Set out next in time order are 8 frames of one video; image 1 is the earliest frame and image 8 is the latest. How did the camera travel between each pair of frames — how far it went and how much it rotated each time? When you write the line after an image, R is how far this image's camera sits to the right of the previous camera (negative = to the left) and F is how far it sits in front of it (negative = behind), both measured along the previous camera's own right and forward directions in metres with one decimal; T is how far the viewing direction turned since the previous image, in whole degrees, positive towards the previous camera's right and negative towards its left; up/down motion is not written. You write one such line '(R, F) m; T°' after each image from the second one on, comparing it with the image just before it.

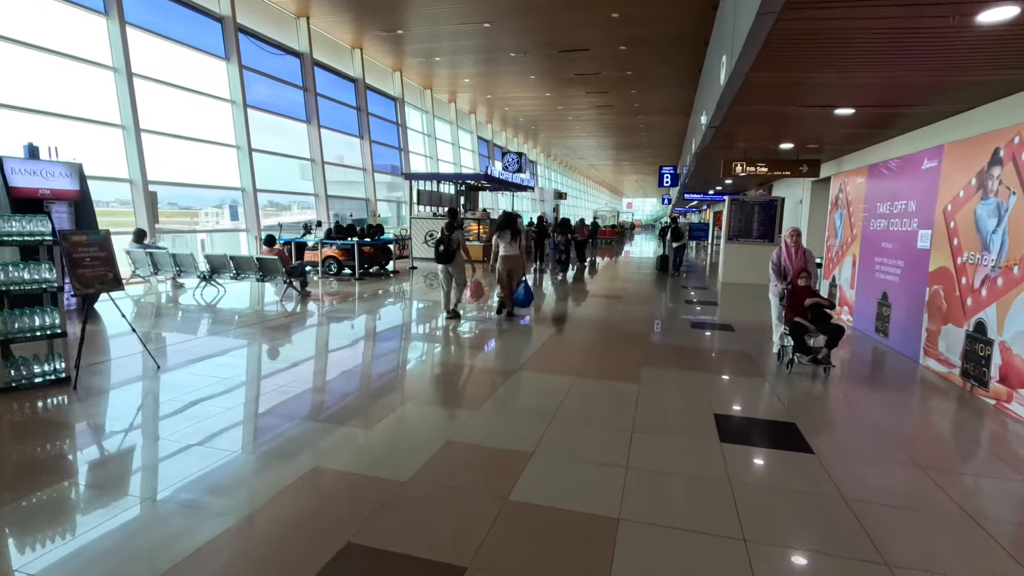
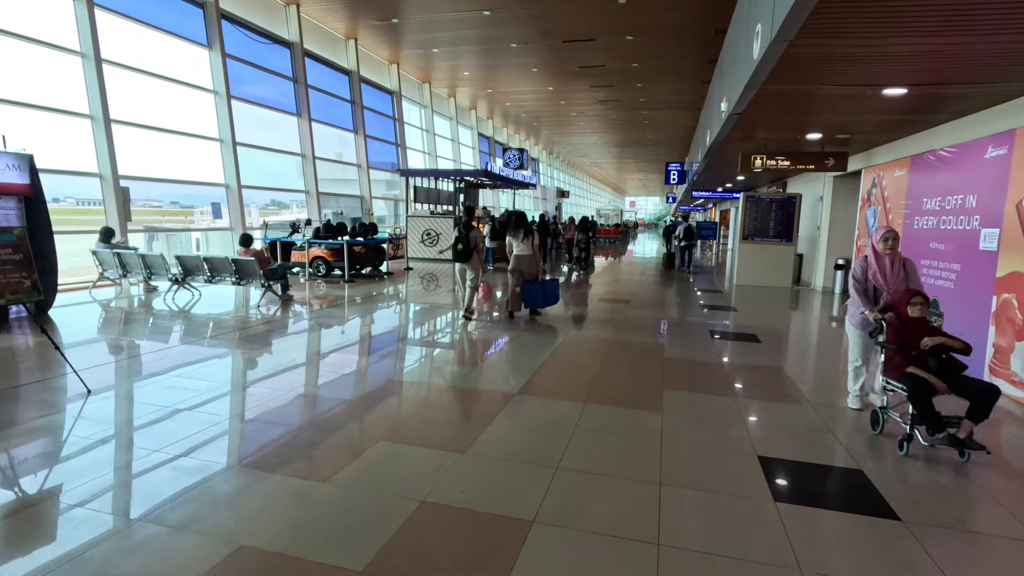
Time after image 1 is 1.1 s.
(0.0, +0.7) m; 0°
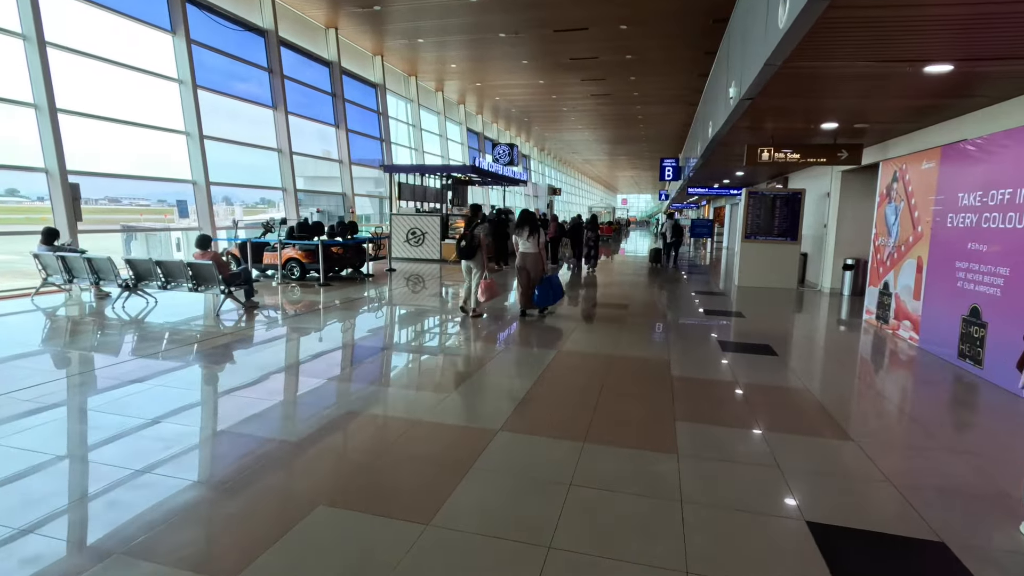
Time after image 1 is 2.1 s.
(+0.1, +0.6) m; +1°
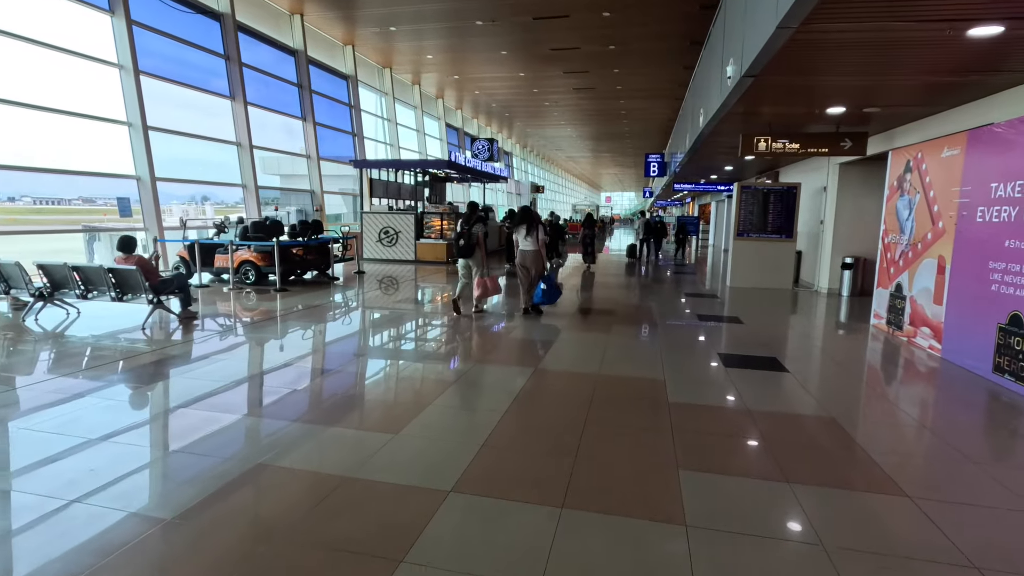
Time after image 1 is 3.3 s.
(+0.1, +0.7) m; +2°
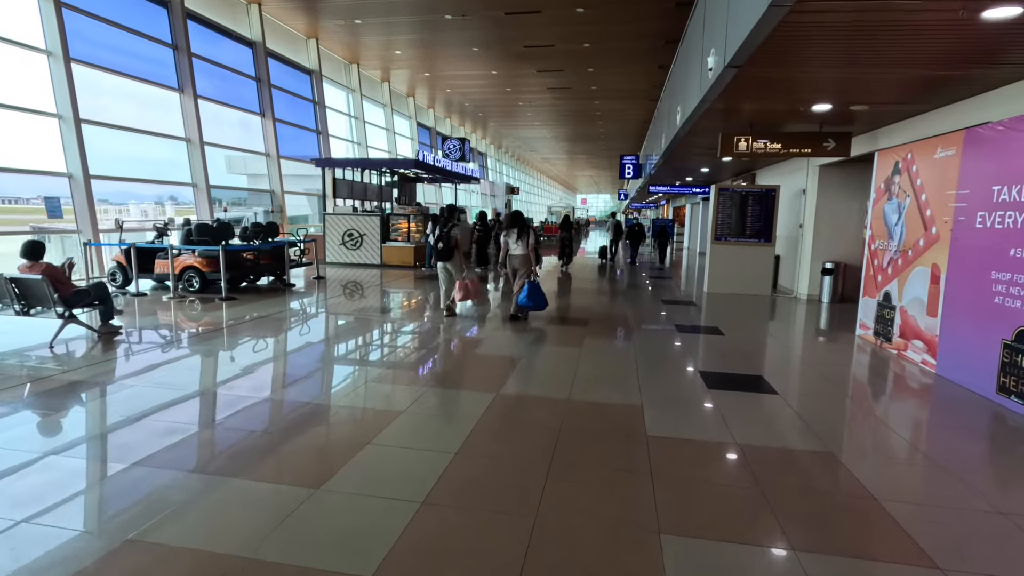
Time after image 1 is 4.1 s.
(+0.1, +0.5) m; +2°
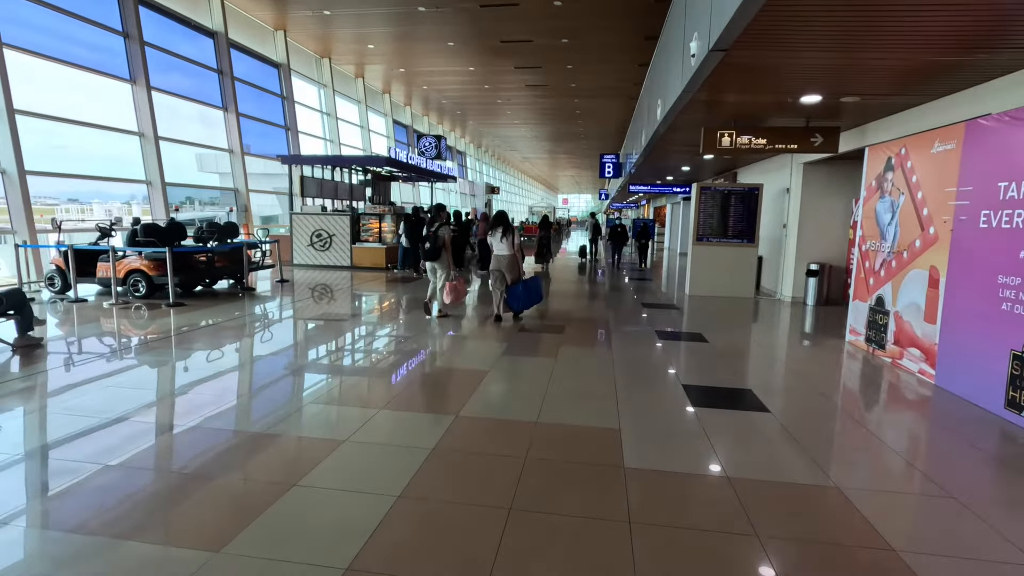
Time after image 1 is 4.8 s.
(+0.1, +0.4) m; +2°
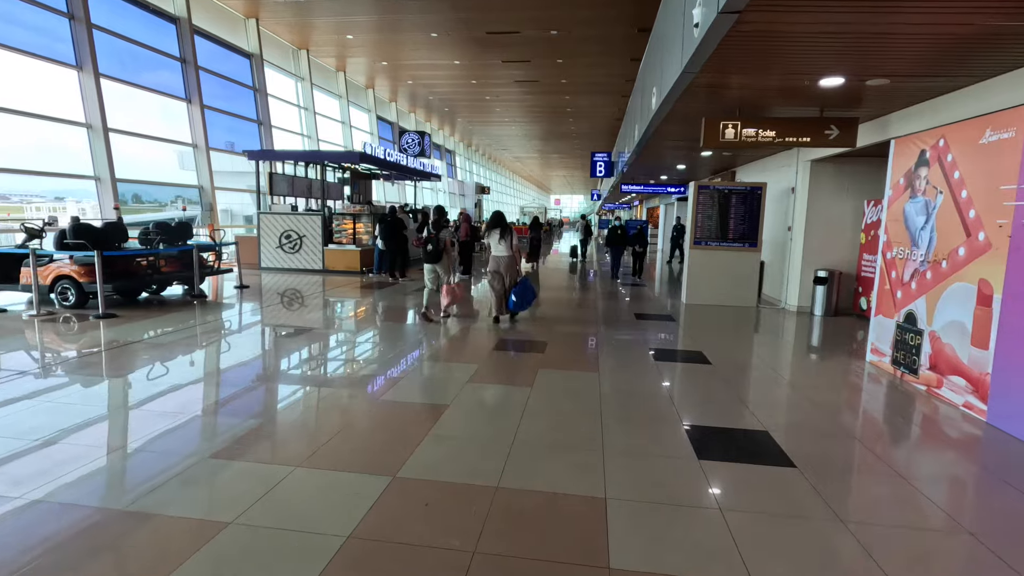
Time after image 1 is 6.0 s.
(+0.2, +0.7) m; +1°
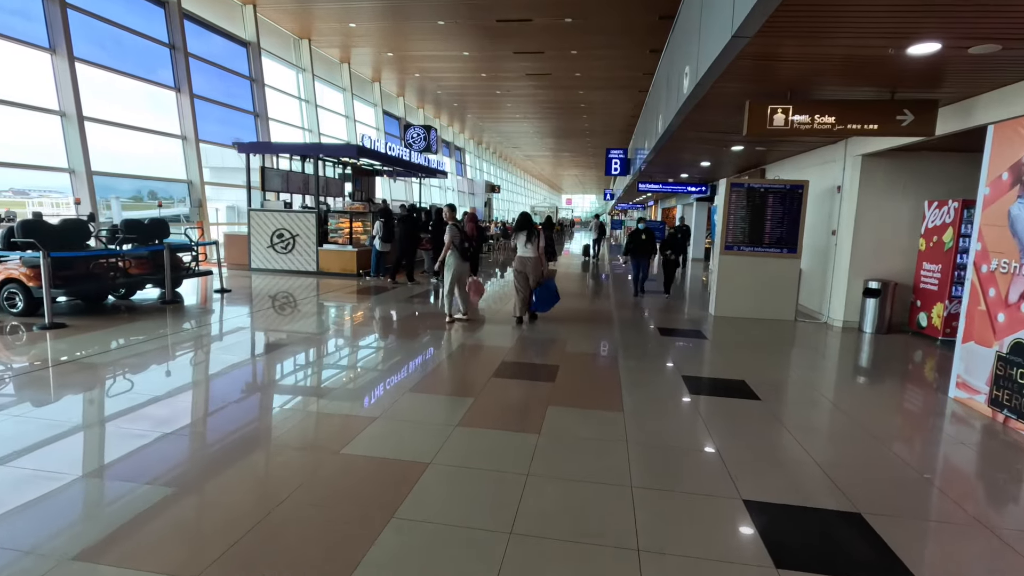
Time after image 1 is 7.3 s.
(0.0, +0.8) m; -1°
